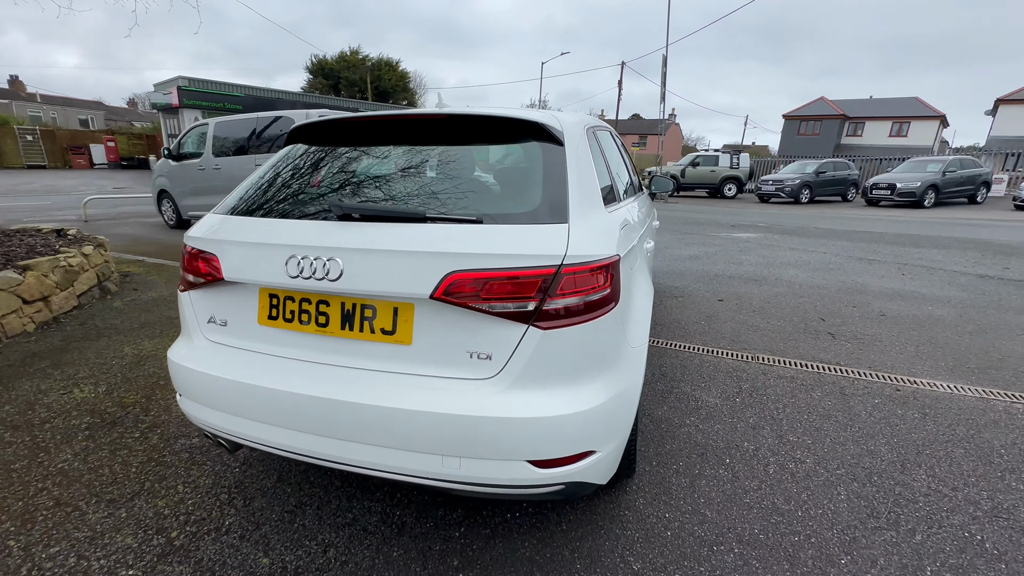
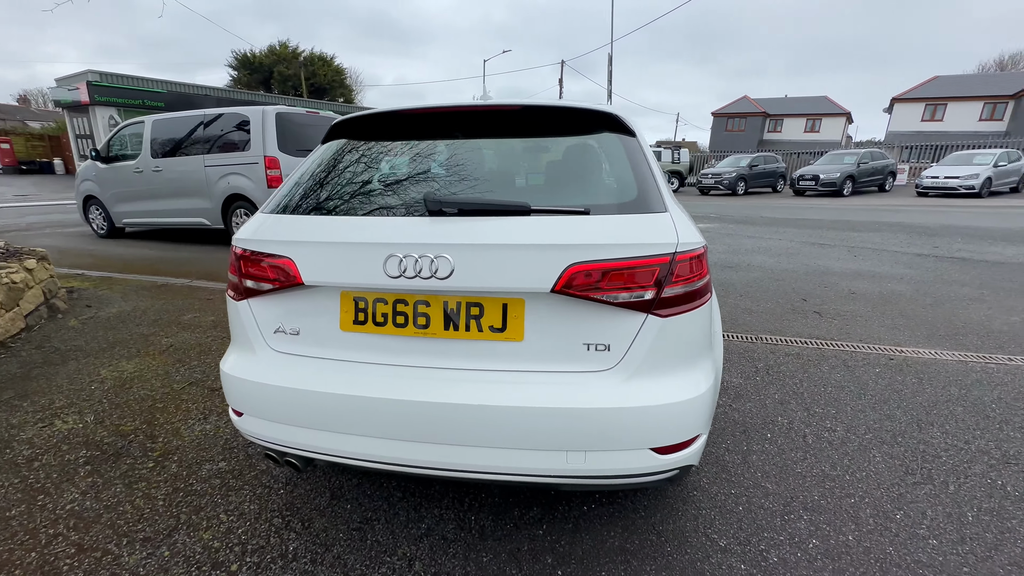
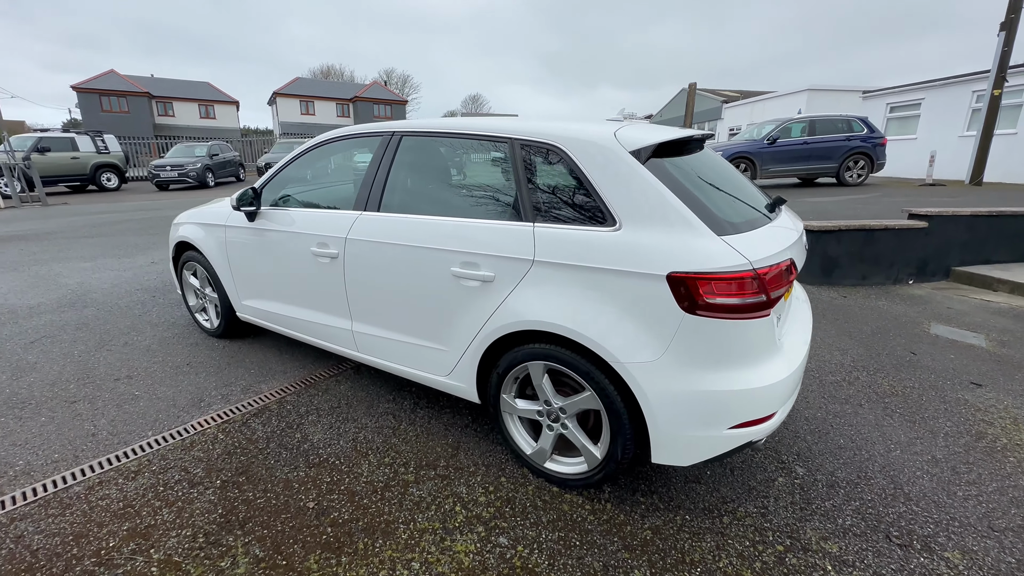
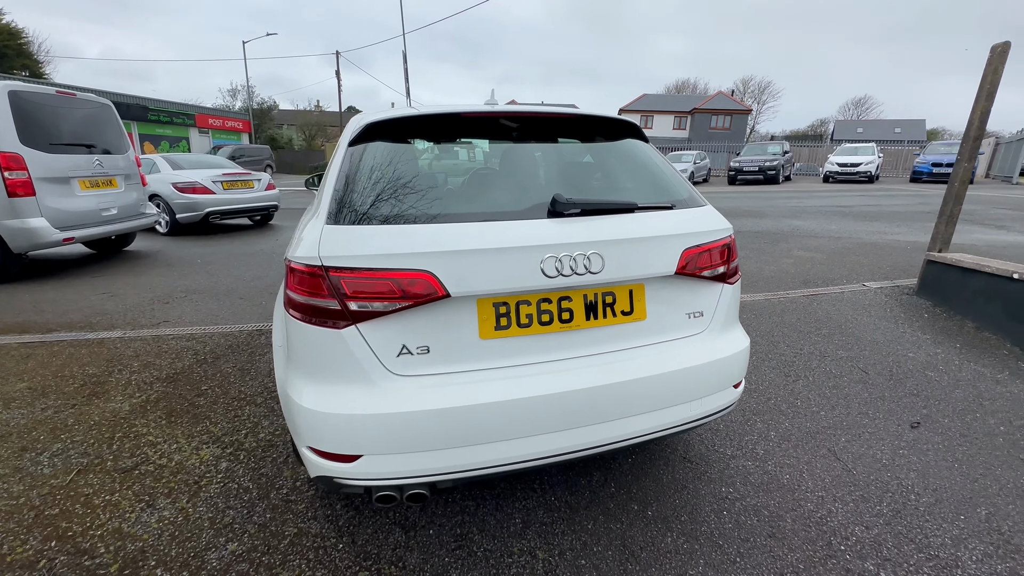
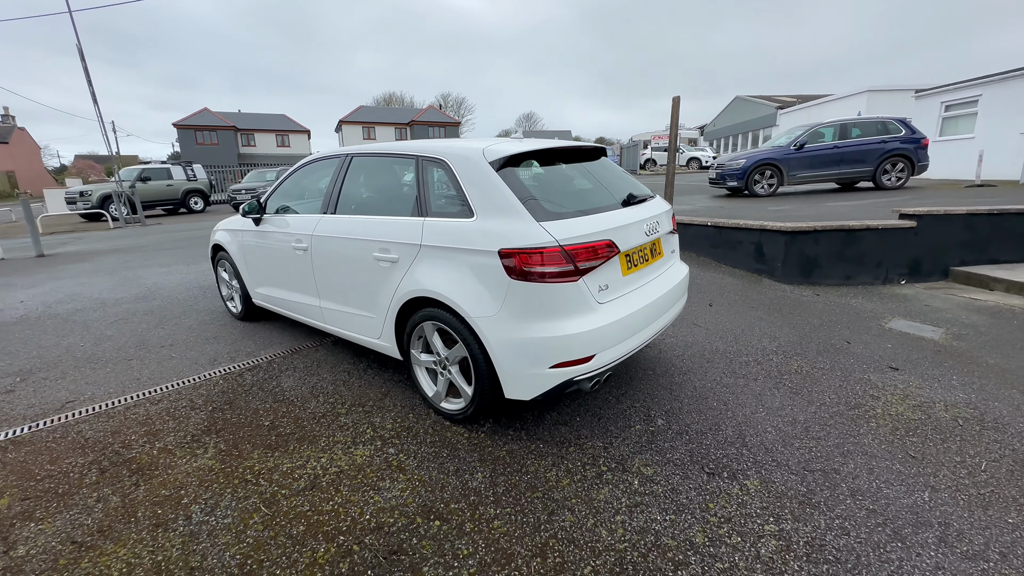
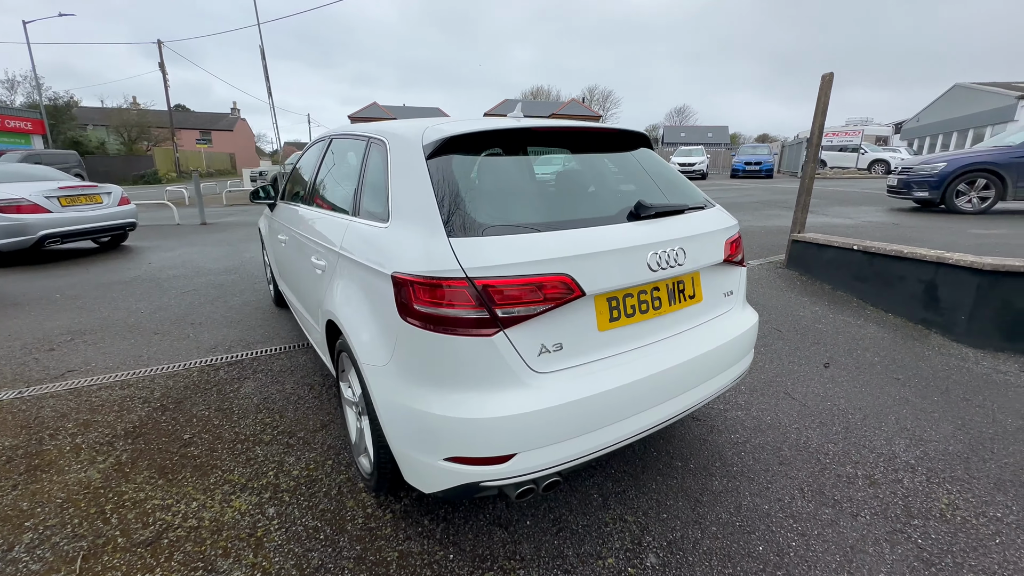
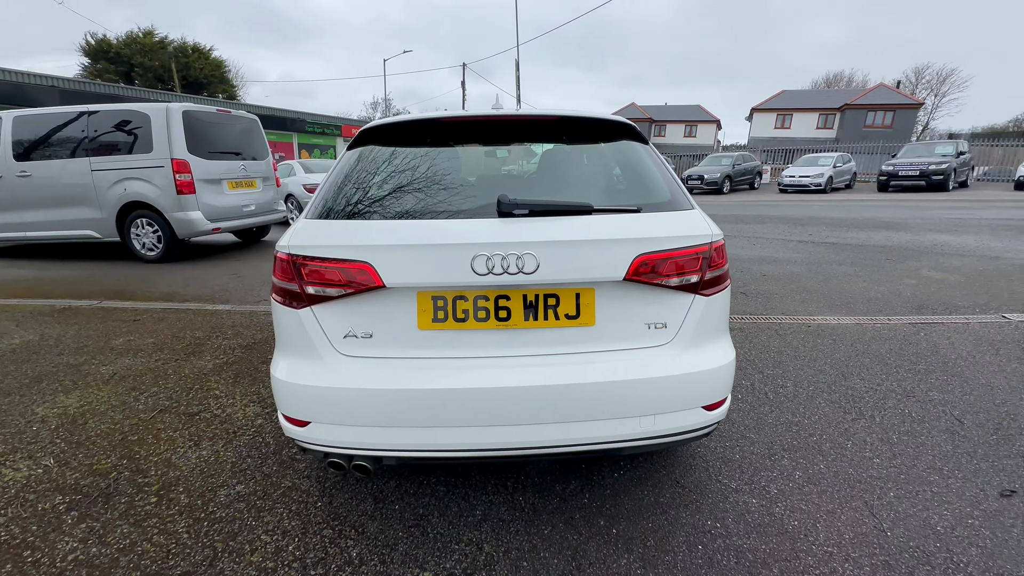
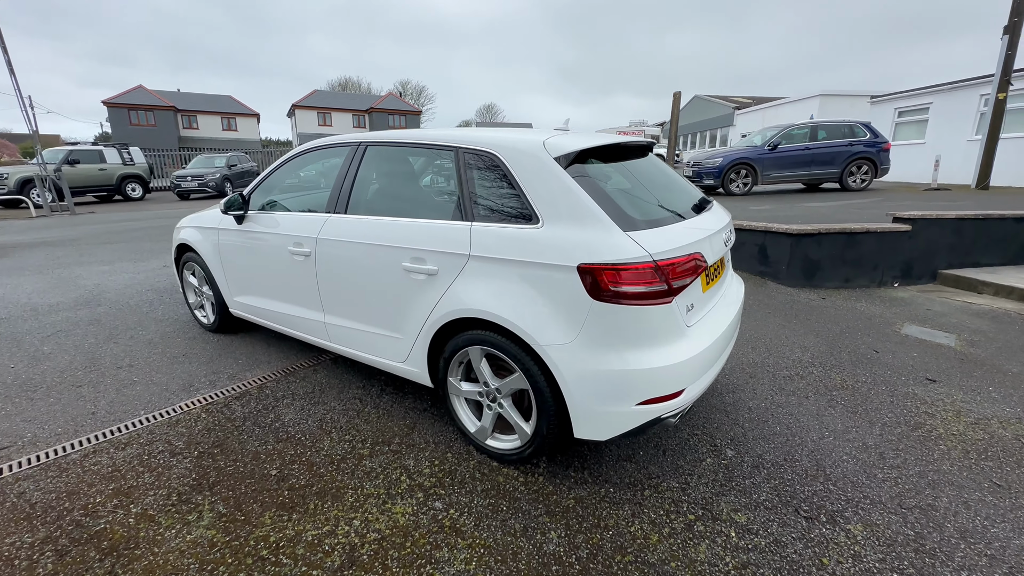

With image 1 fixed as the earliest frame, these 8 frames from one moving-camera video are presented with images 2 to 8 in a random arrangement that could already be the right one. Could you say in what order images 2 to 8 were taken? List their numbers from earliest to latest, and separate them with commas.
2, 7, 4, 6, 5, 8, 3
